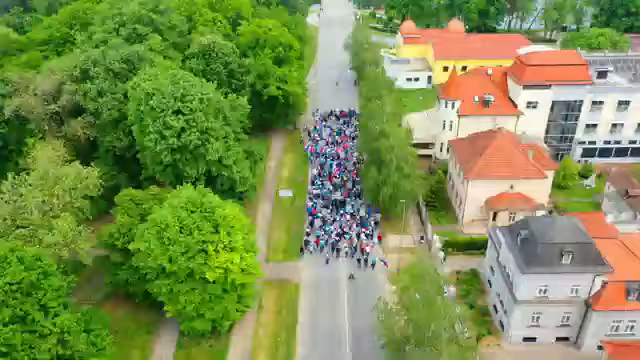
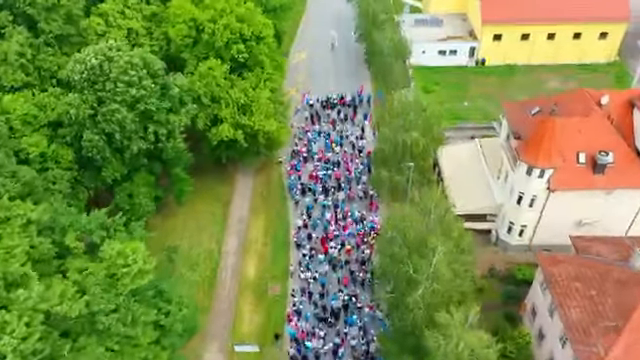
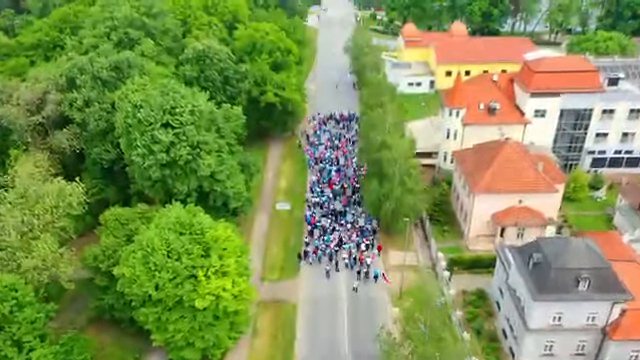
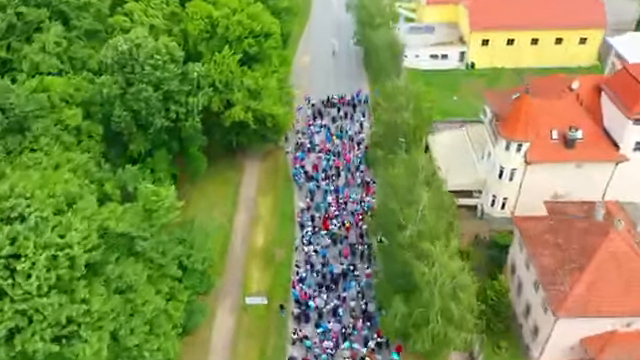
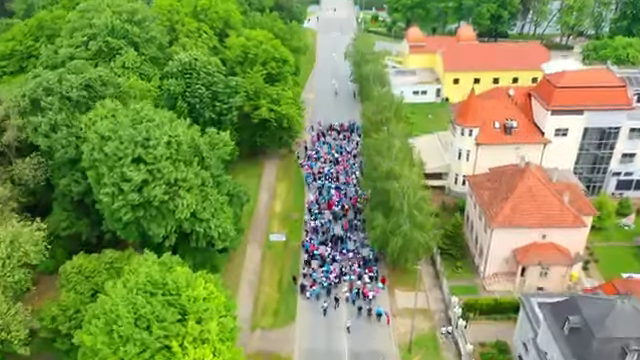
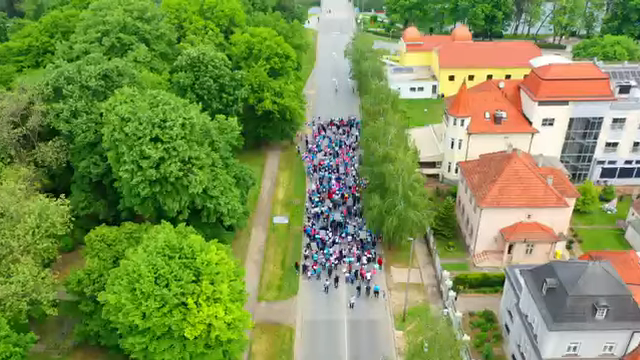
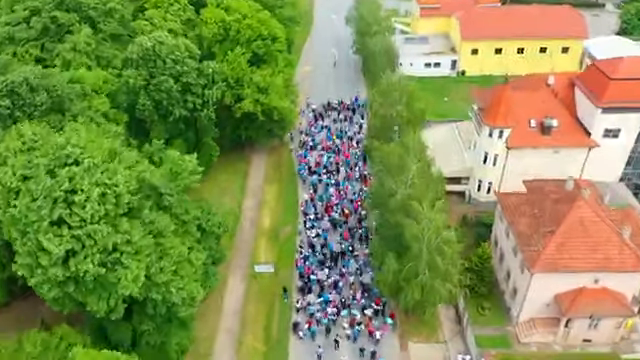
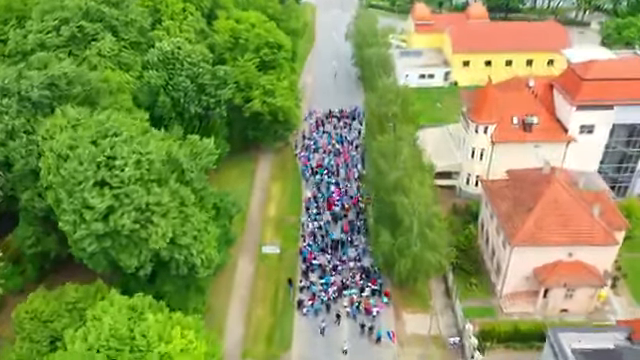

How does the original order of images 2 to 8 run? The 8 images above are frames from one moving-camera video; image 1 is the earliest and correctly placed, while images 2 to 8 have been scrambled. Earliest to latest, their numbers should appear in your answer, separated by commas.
3, 6, 5, 8, 7, 4, 2
